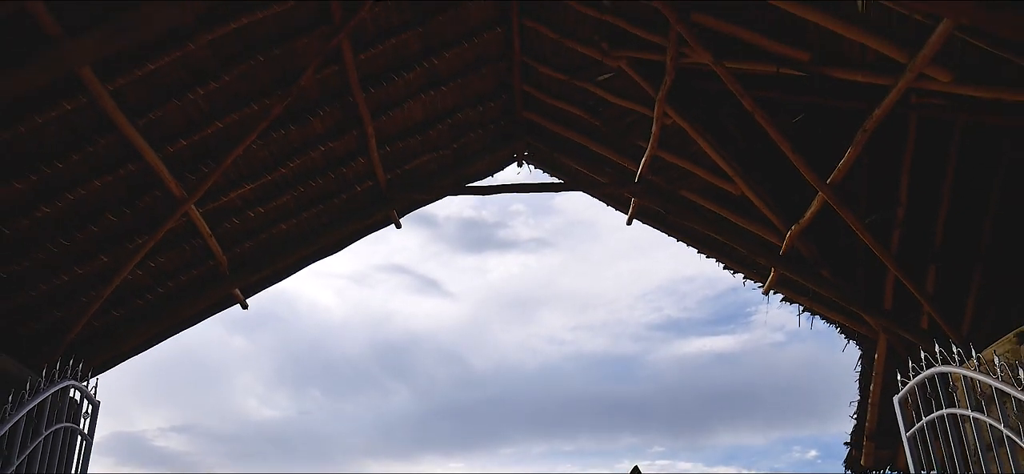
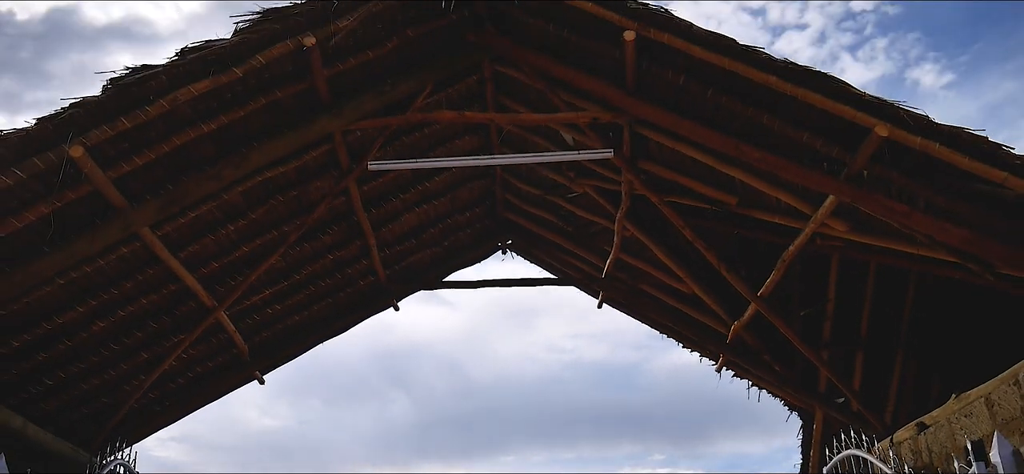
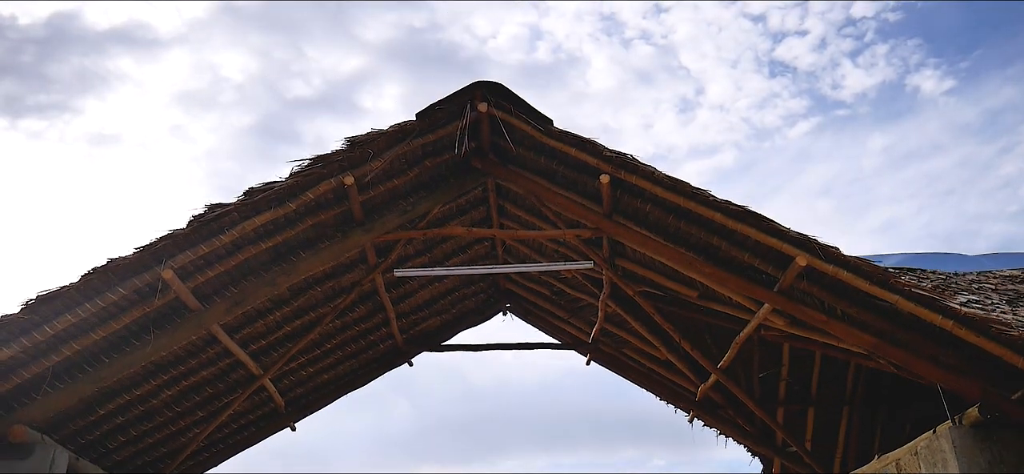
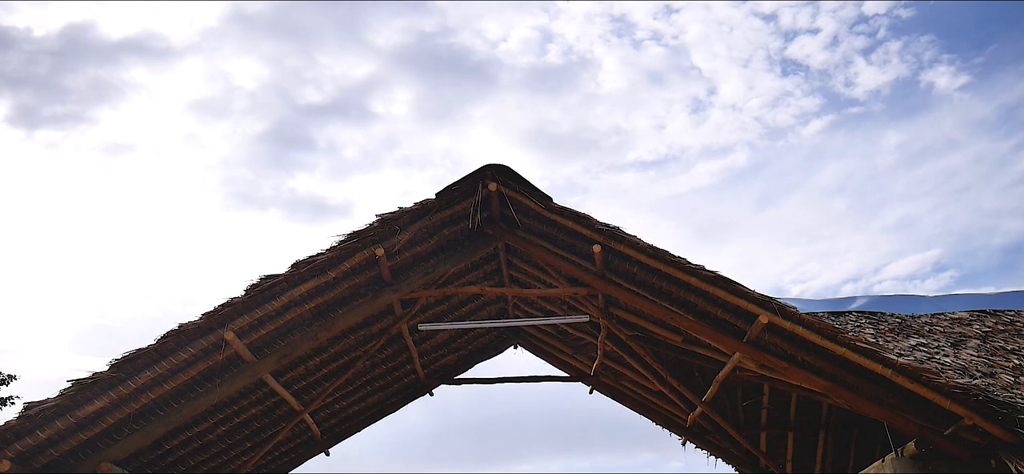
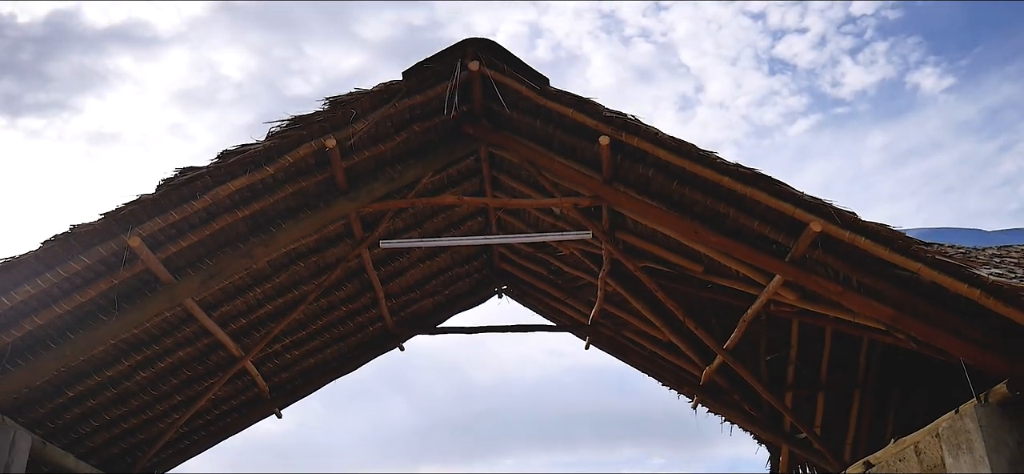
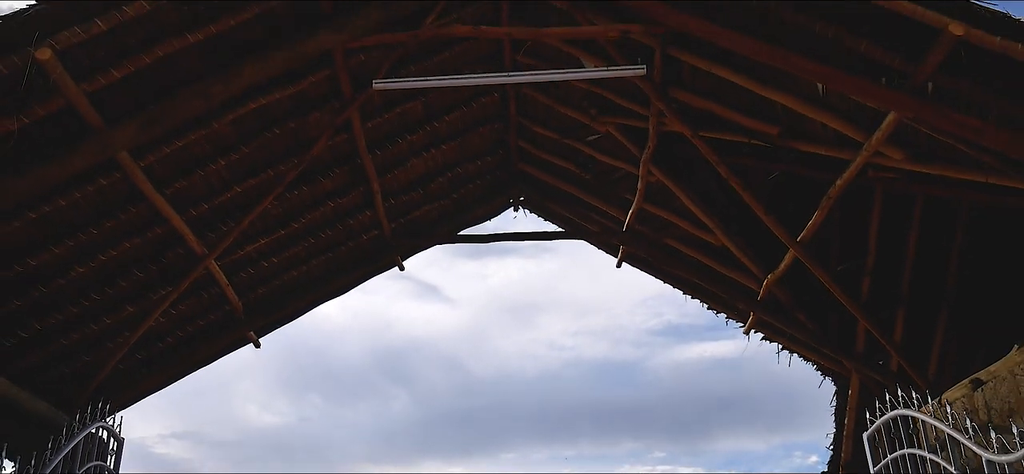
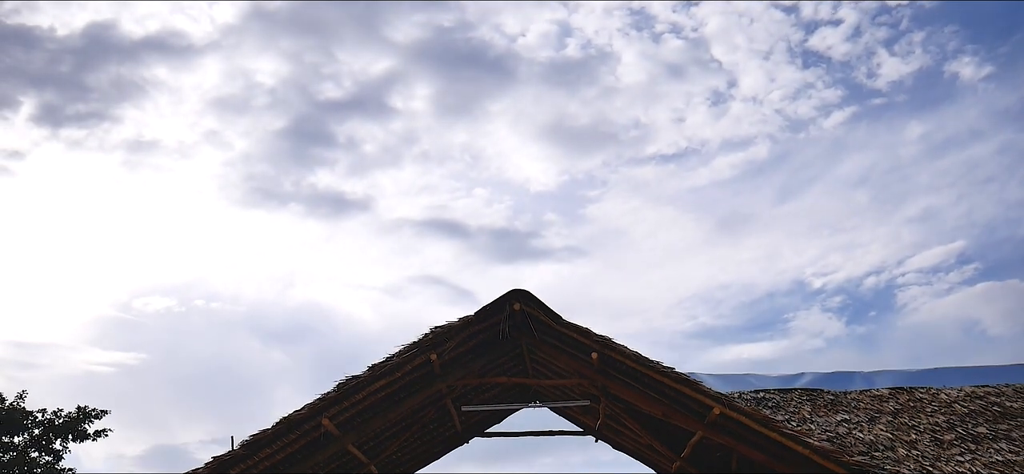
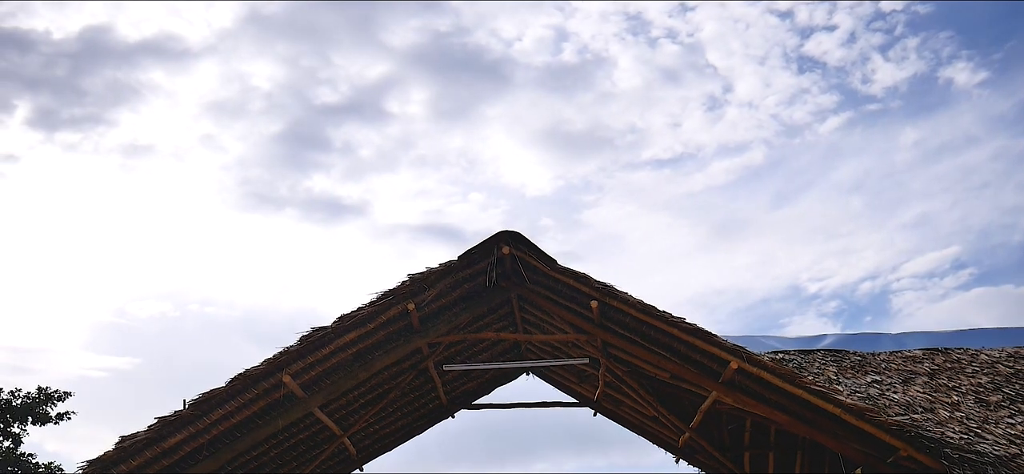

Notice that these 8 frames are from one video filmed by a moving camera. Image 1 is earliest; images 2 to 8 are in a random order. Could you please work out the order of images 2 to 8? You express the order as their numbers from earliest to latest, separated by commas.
6, 2, 5, 3, 4, 8, 7
